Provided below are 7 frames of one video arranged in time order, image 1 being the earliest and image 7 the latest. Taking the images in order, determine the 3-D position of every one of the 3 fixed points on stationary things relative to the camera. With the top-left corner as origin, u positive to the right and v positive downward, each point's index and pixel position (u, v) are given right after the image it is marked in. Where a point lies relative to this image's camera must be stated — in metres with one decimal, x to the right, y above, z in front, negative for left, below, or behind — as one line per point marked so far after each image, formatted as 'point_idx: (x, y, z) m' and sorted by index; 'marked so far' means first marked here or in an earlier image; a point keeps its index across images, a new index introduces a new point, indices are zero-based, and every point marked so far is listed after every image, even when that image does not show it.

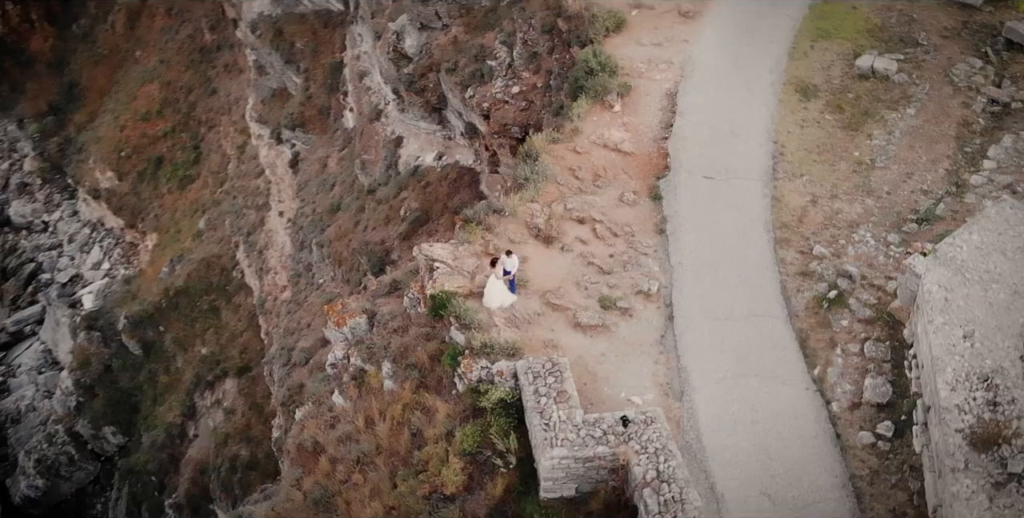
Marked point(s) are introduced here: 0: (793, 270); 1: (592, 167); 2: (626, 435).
0: (+3.2, -0.1, +16.3) m
1: (+1.0, +1.1, +17.9) m
2: (+1.2, -1.7, +13.9) m
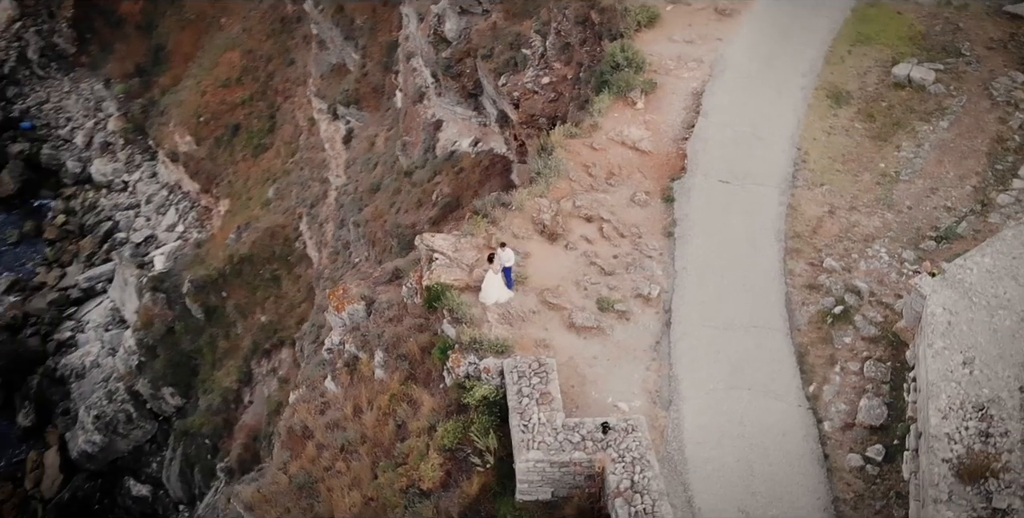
0: (+3.2, -0.3, +15.9) m
1: (+1.2, +1.2, +17.6) m
2: (+0.9, -1.8, +13.7) m
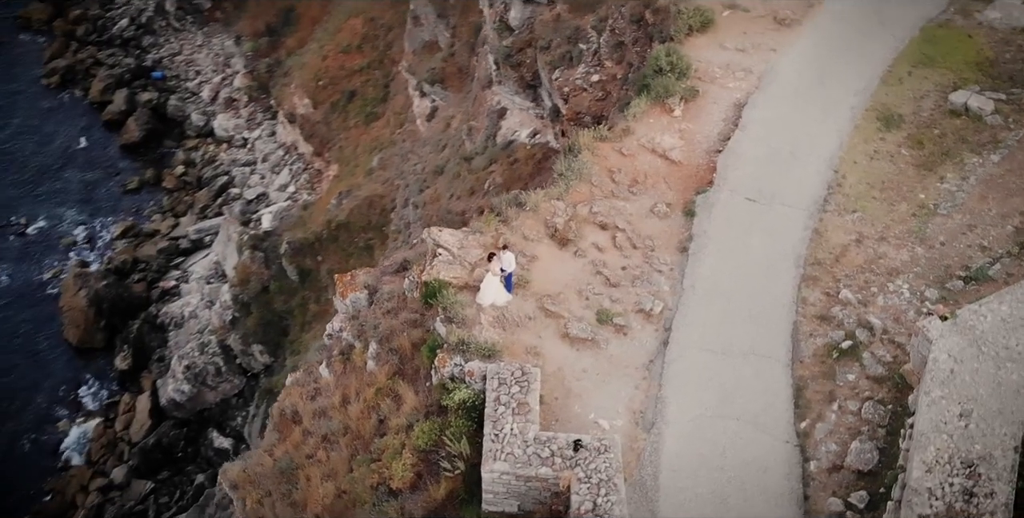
0: (+3.2, -0.6, +15.2) m
1: (+1.4, +1.0, +17.1) m
2: (+0.6, -1.9, +13.3) m
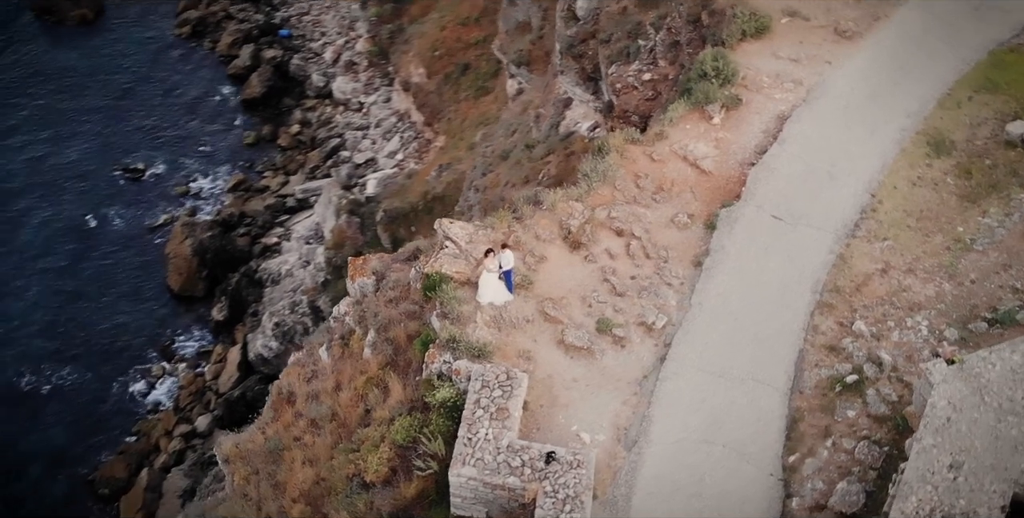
0: (+3.2, -0.9, +14.6) m
1: (+1.7, +0.9, +16.6) m
2: (+0.3, -1.9, +12.9) m
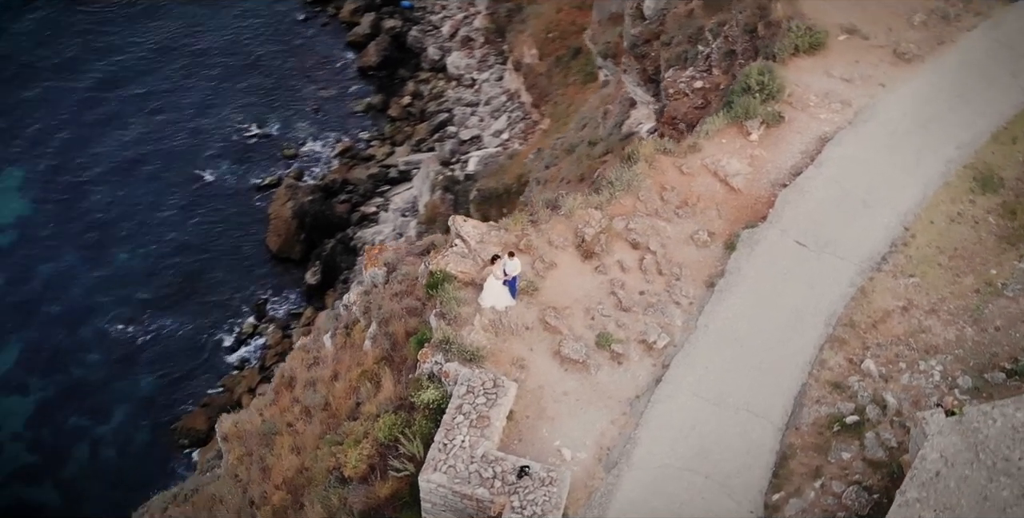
0: (+3.1, -1.2, +14.1) m
1: (+2.0, +0.8, +16.1) m
2: (0.0, -2.0, +12.6) m
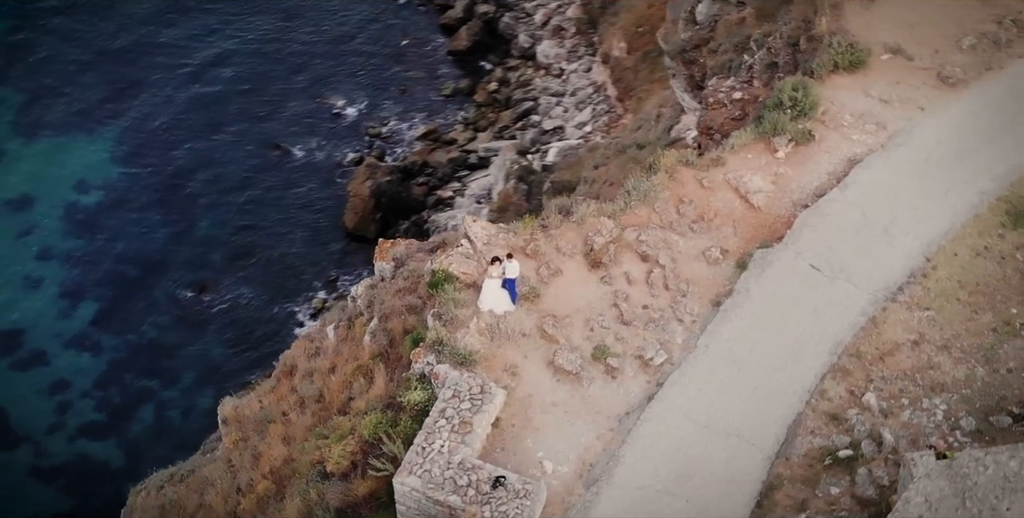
0: (+3.0, -1.4, +13.7) m
1: (+2.1, +0.6, +15.8) m
2: (-0.3, -2.1, +12.5) m
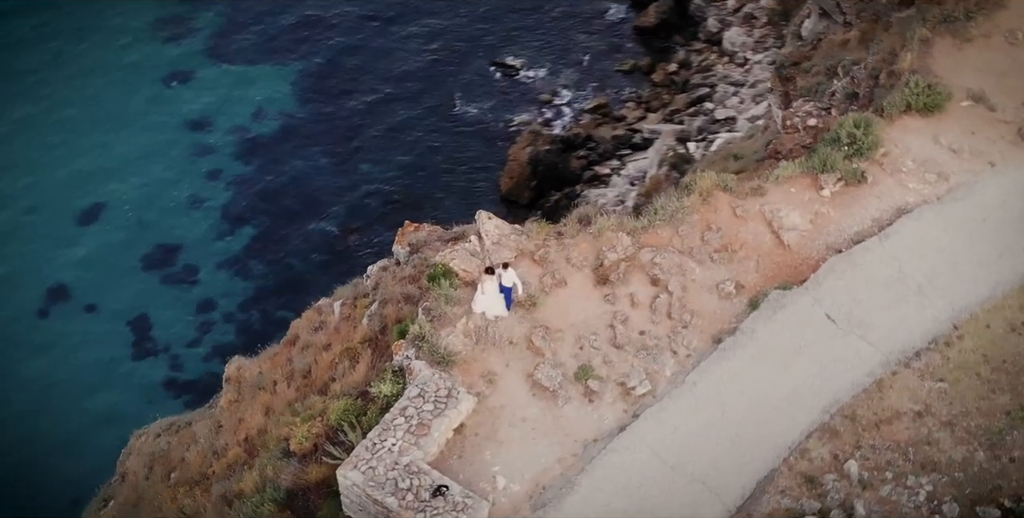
0: (+2.6, -1.9, +13.0) m
1: (+2.3, +0.2, +15.1) m
2: (-0.8, -2.1, +12.2) m
